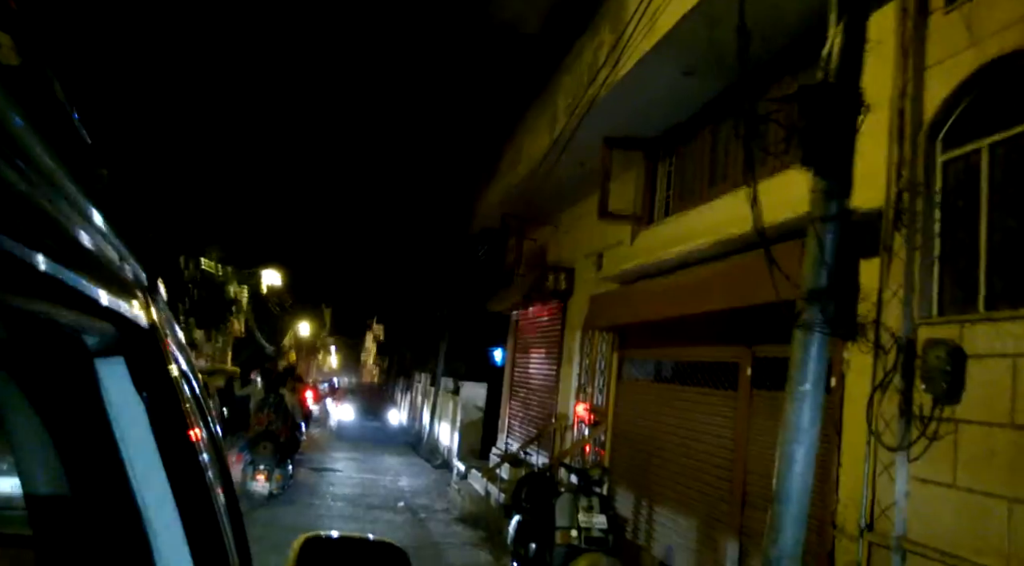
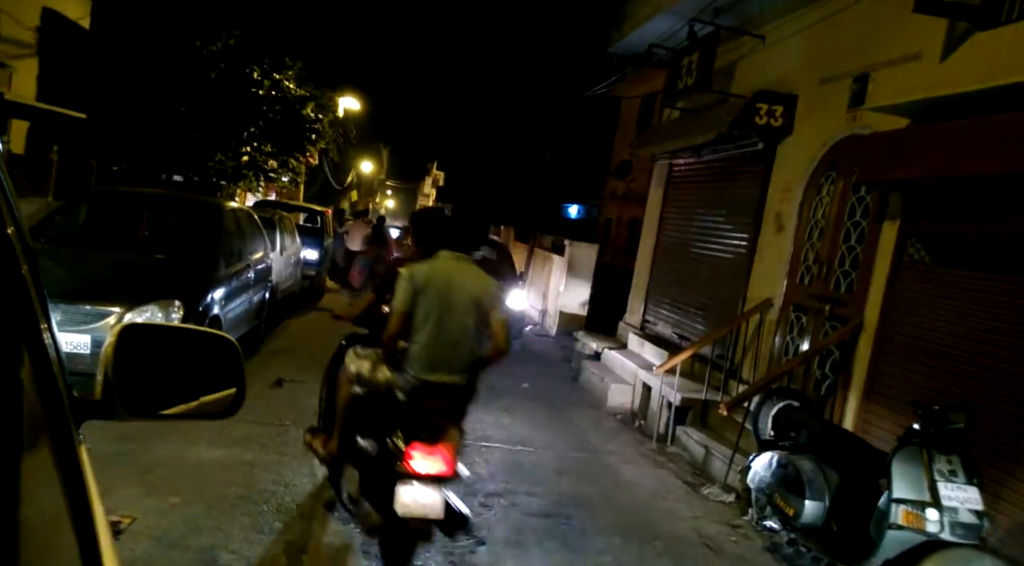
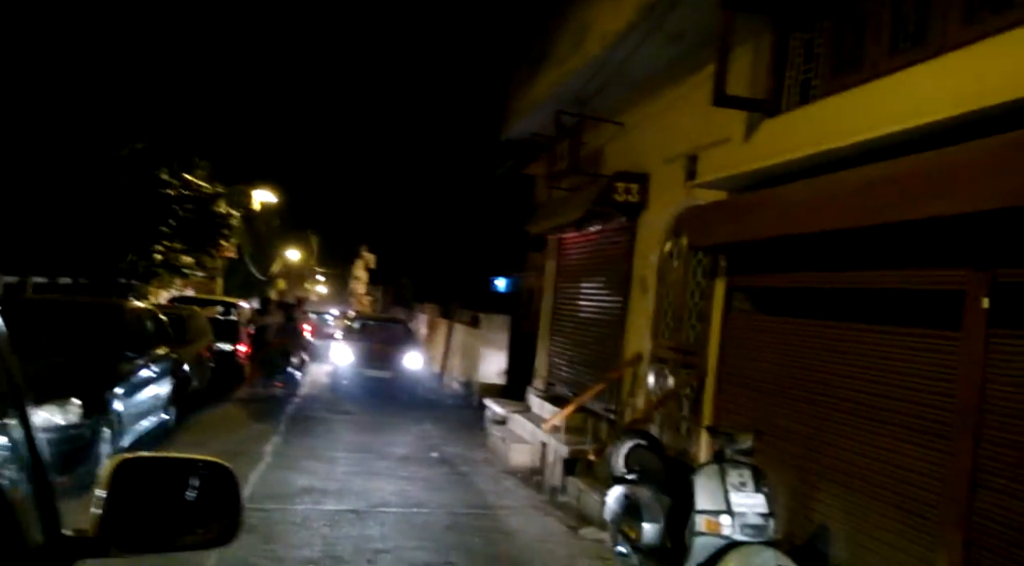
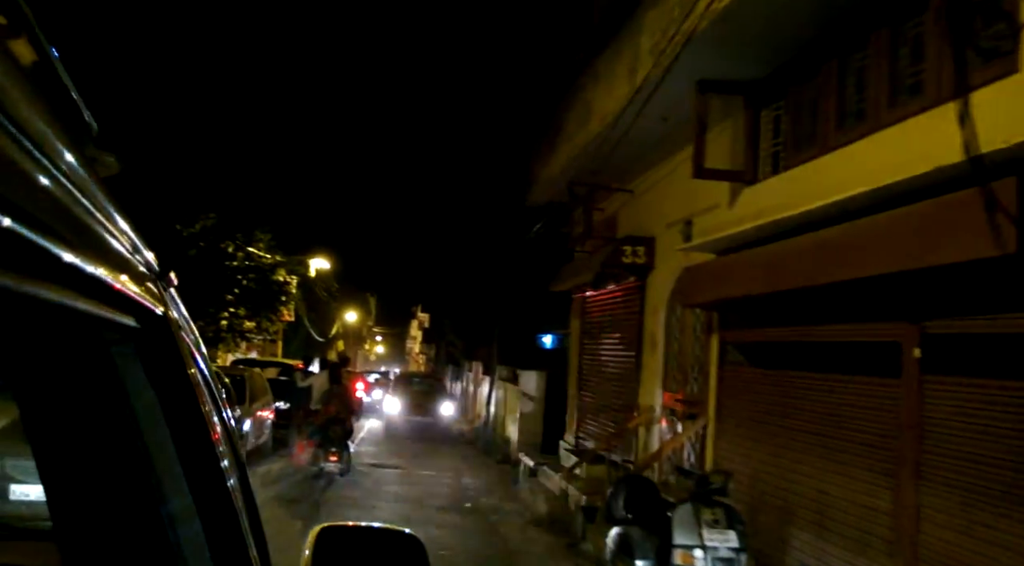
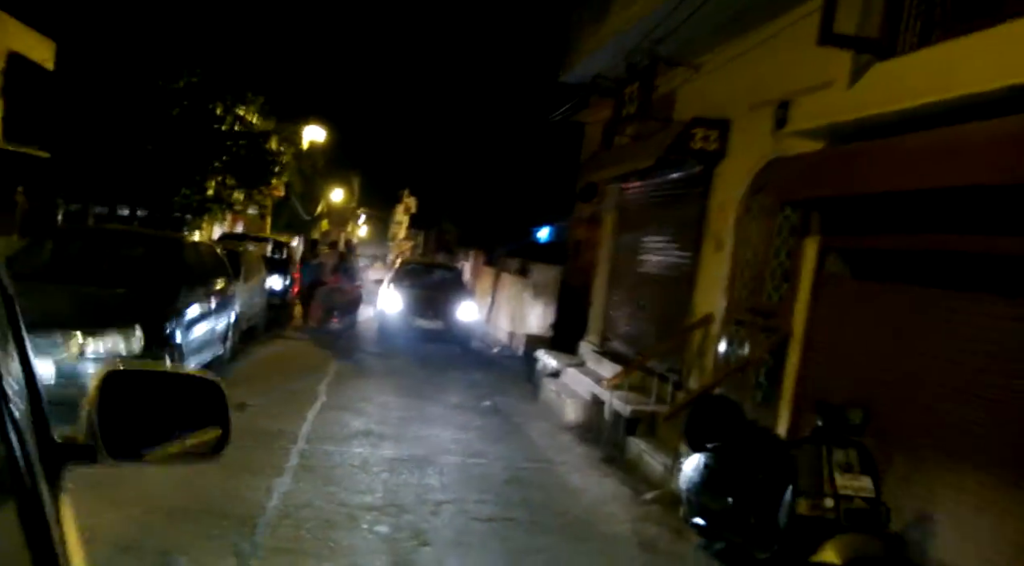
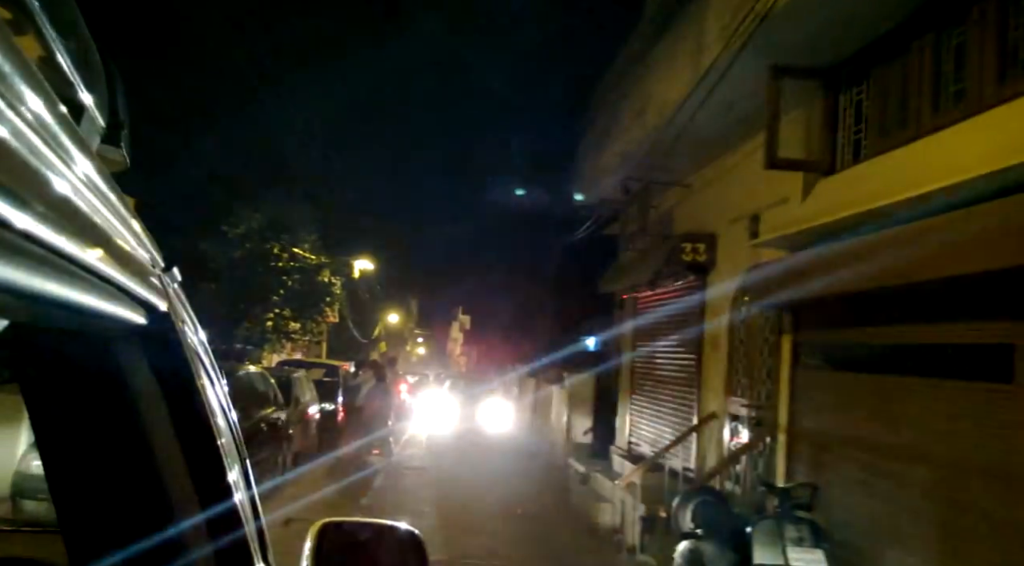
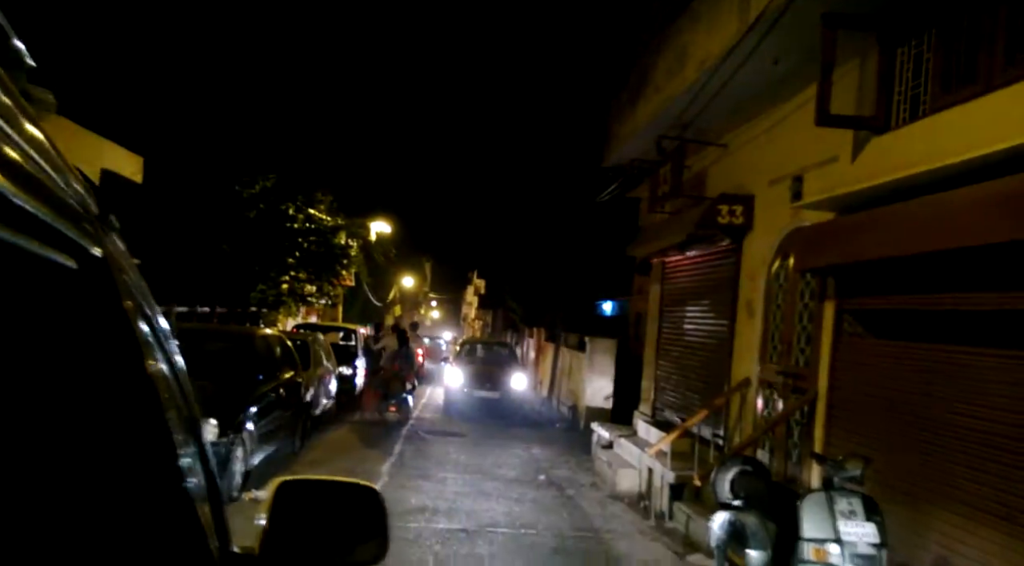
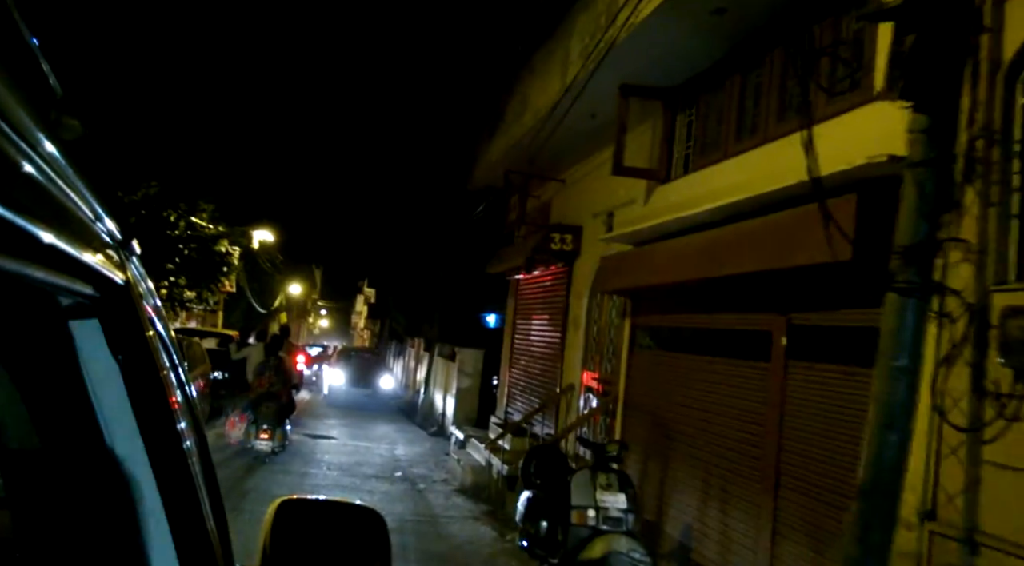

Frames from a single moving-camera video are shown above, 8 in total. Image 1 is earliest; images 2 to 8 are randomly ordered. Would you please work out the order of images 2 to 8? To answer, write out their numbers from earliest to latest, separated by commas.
8, 4, 6, 7, 3, 5, 2
